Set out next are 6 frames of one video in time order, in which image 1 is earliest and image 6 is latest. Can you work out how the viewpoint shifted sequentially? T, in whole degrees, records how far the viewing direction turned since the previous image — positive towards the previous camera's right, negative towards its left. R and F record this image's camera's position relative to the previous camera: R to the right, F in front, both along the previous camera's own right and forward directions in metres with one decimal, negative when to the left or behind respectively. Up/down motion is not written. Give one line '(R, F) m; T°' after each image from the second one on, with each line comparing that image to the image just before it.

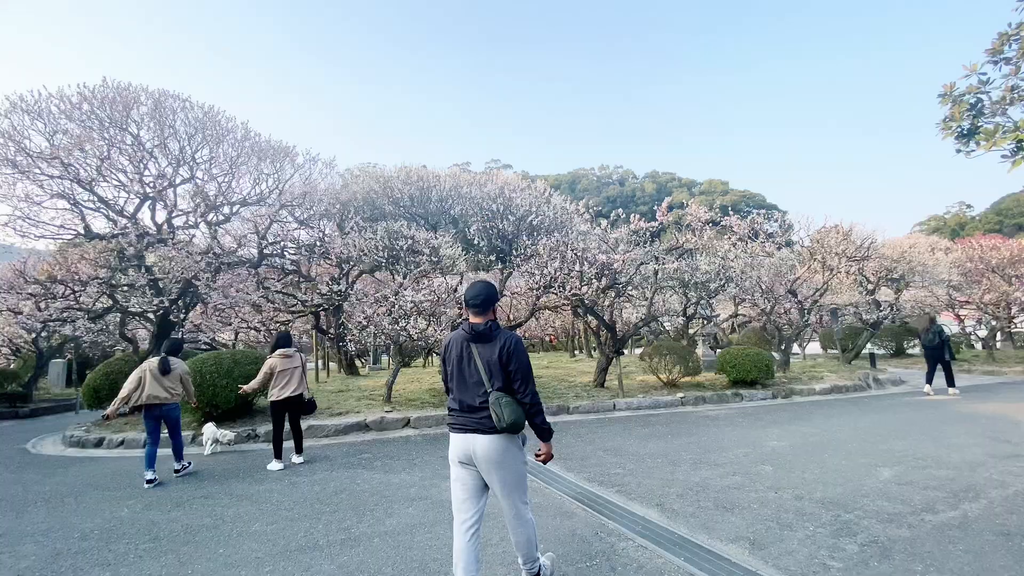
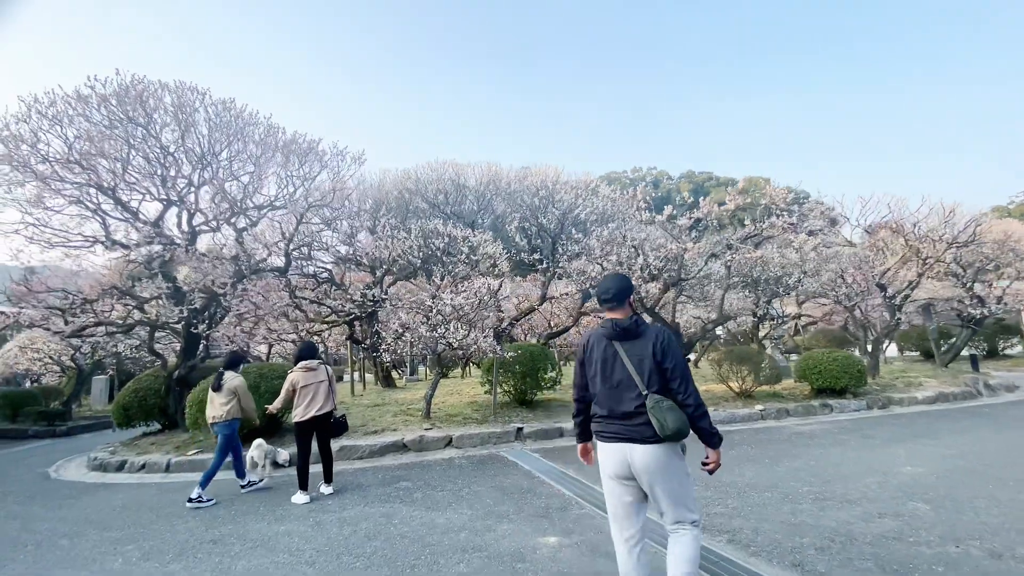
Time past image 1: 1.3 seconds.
(-0.3, +0.9) m; -4°
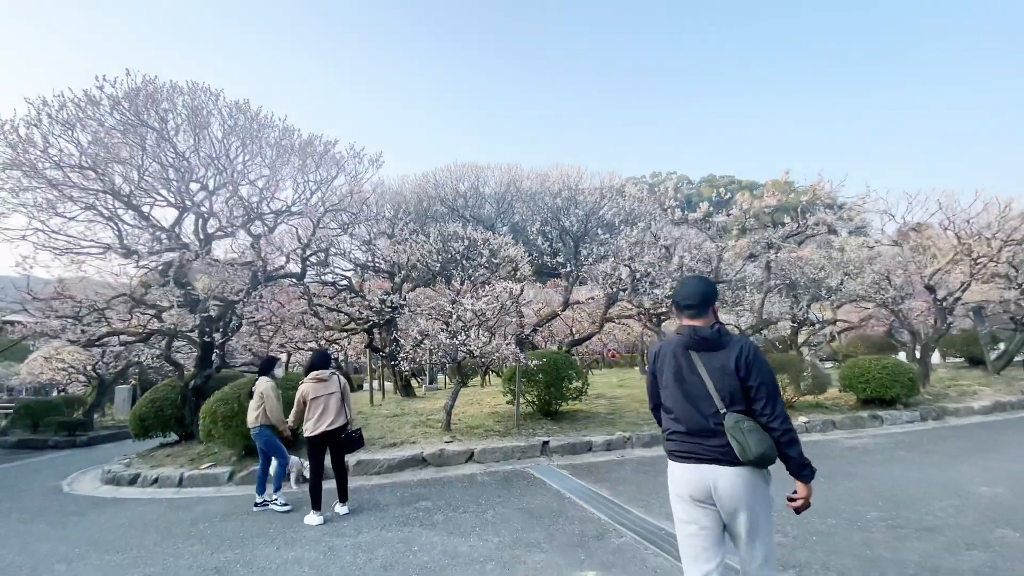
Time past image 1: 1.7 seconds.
(-0.1, +0.4) m; -2°
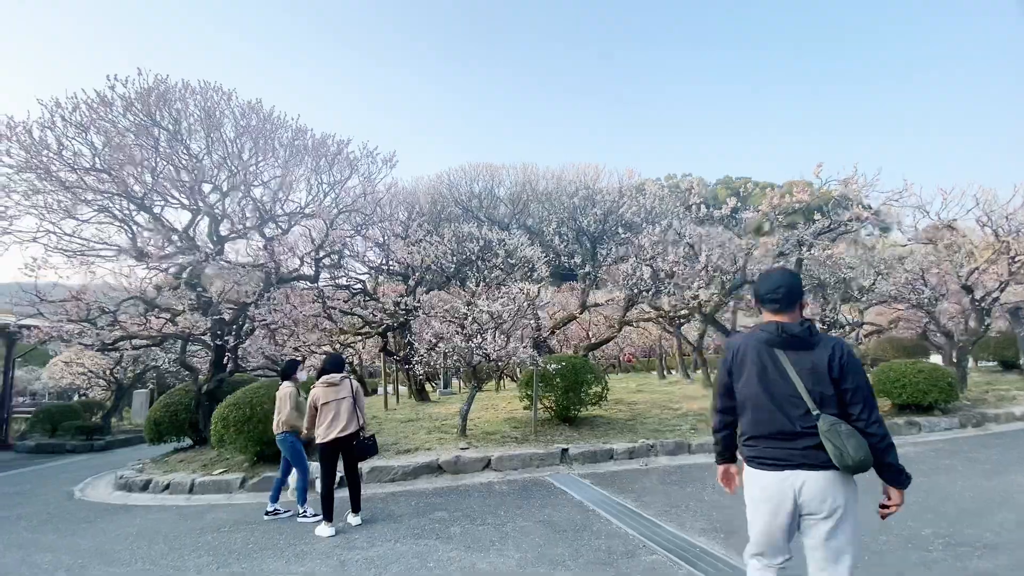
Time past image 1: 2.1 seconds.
(-0.1, +0.2) m; -2°
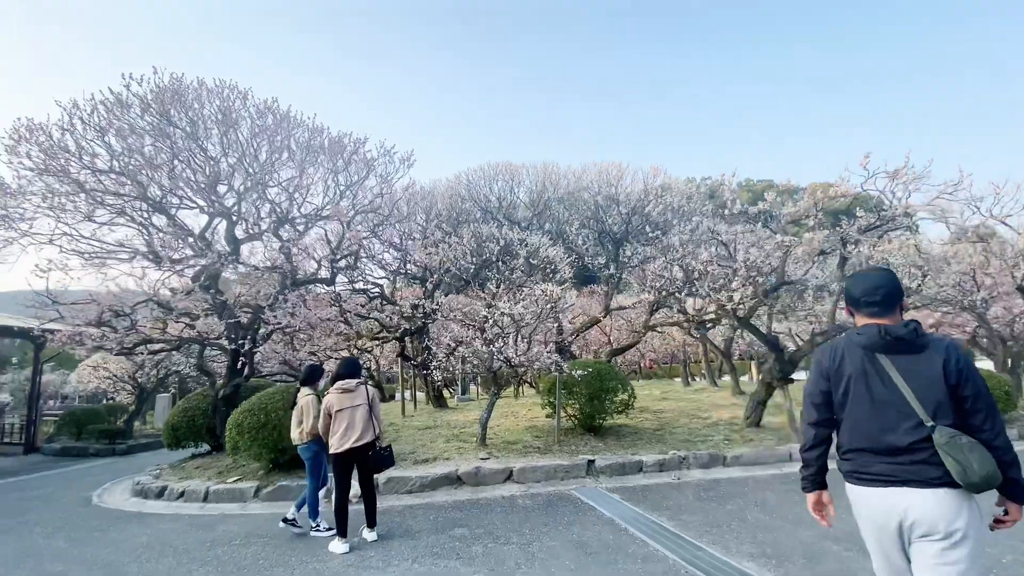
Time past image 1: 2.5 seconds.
(-0.1, +0.3) m; -2°
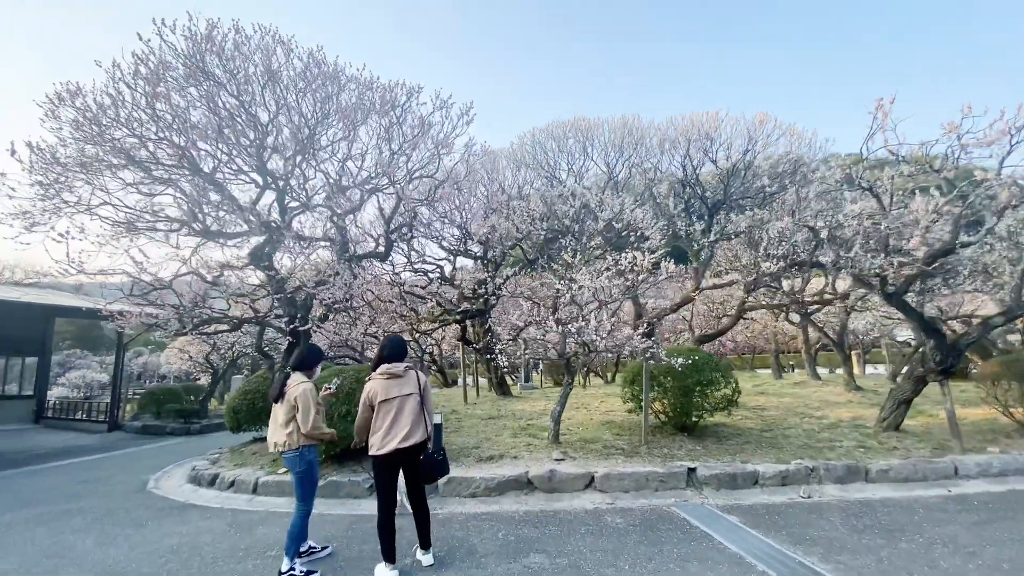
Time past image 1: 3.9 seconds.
(-0.2, +1.0) m; -7°
